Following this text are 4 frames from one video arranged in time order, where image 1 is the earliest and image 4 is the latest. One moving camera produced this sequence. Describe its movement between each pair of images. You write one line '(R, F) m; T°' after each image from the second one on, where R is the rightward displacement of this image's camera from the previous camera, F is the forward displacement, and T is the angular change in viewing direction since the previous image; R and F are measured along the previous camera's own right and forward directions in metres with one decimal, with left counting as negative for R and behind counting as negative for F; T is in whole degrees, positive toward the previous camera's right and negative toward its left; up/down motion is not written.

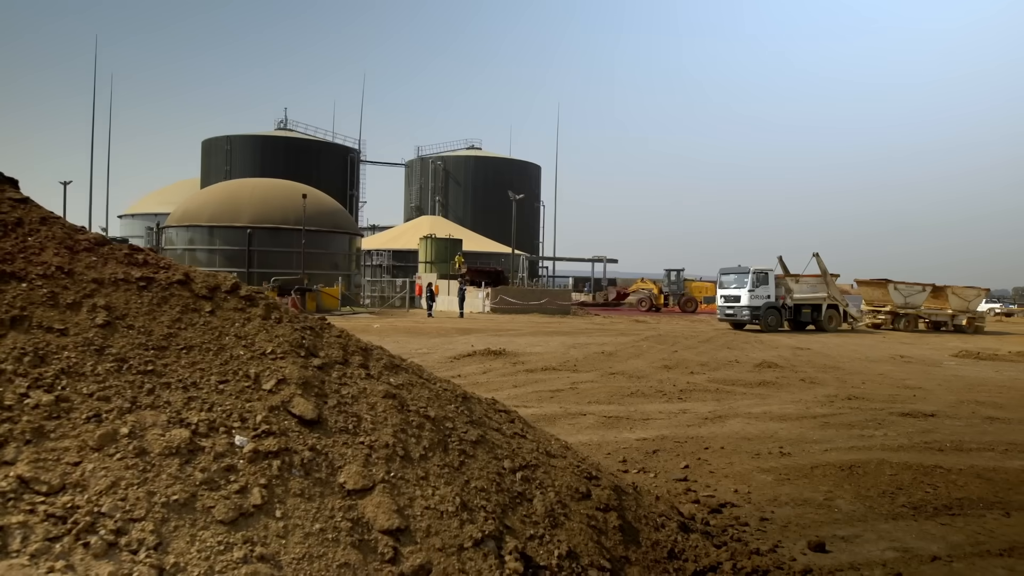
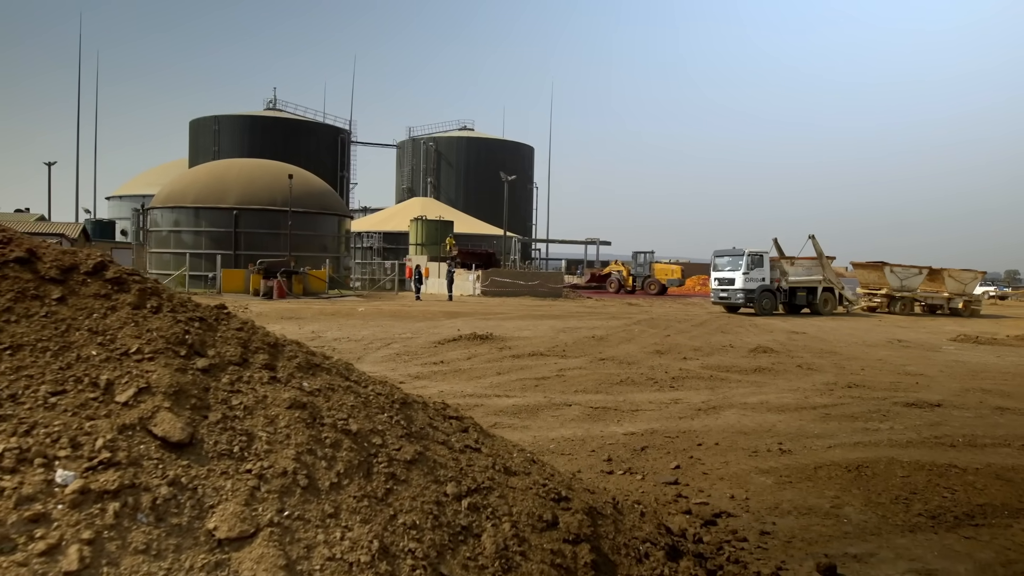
(+0.2, +0.8) m; 0°
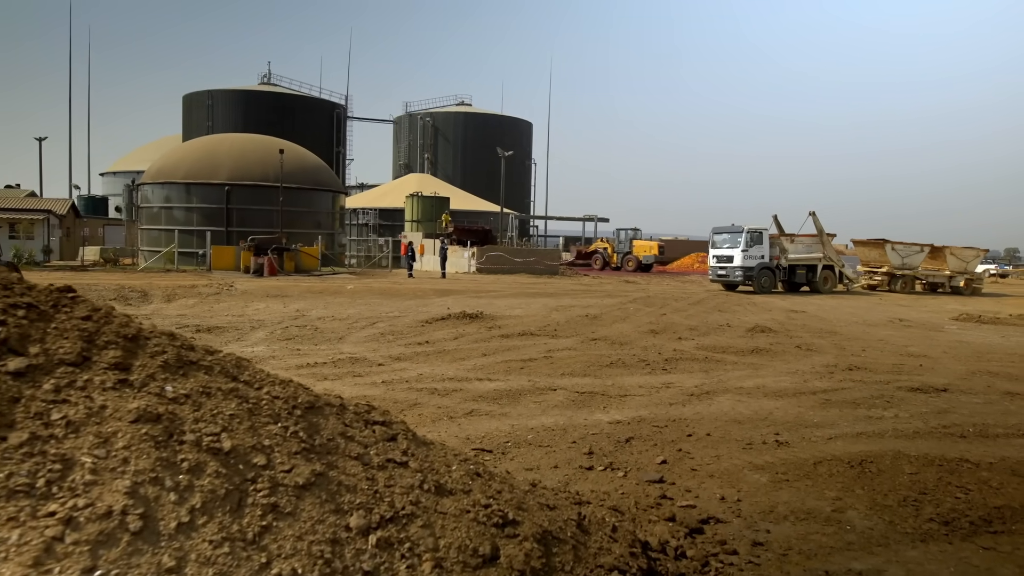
(+0.3, +0.7) m; 0°
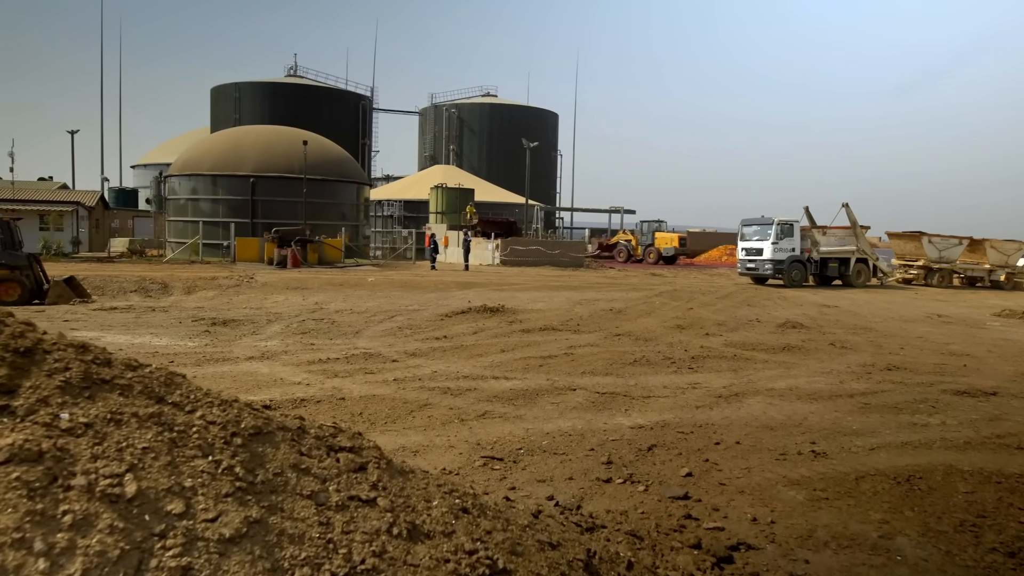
(+0.1, +0.5) m; -2°
